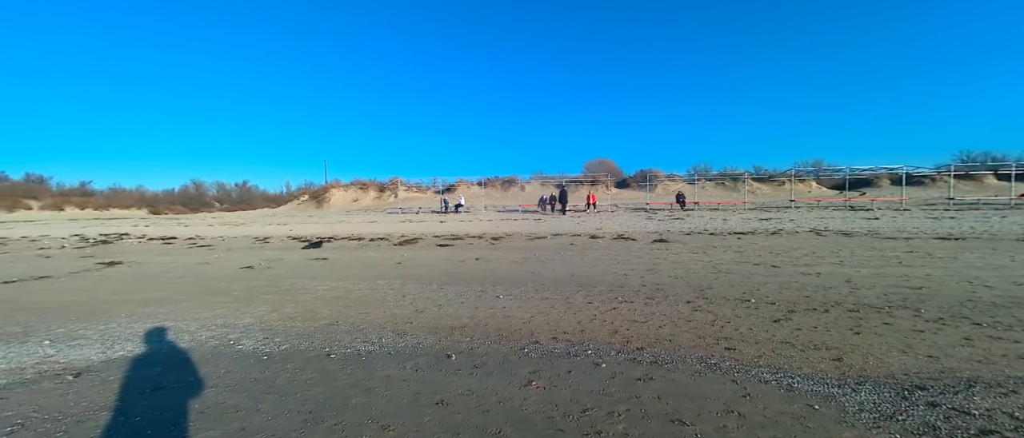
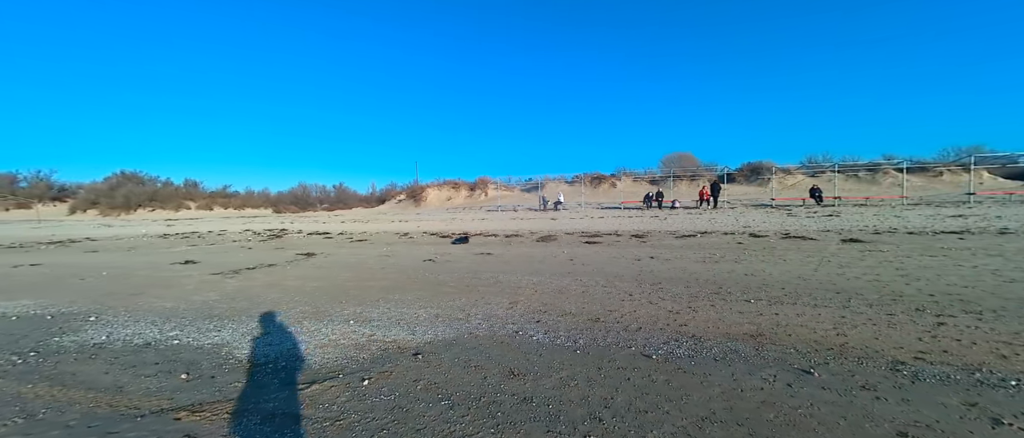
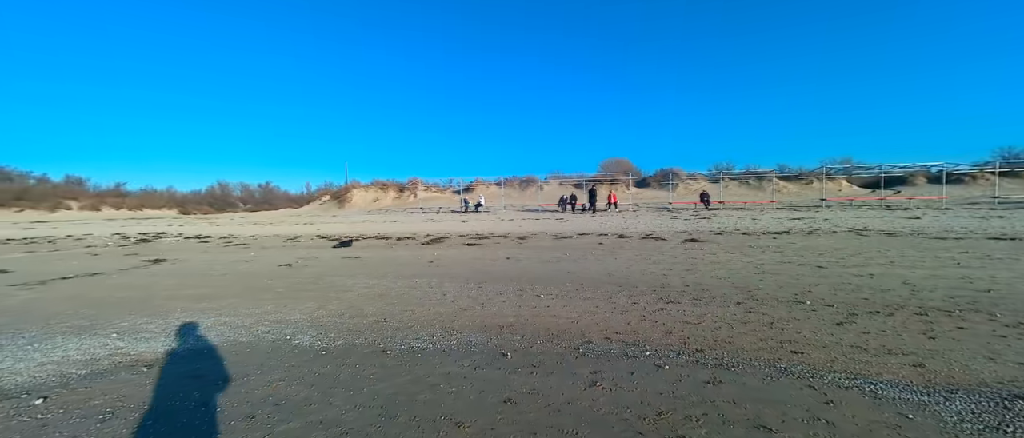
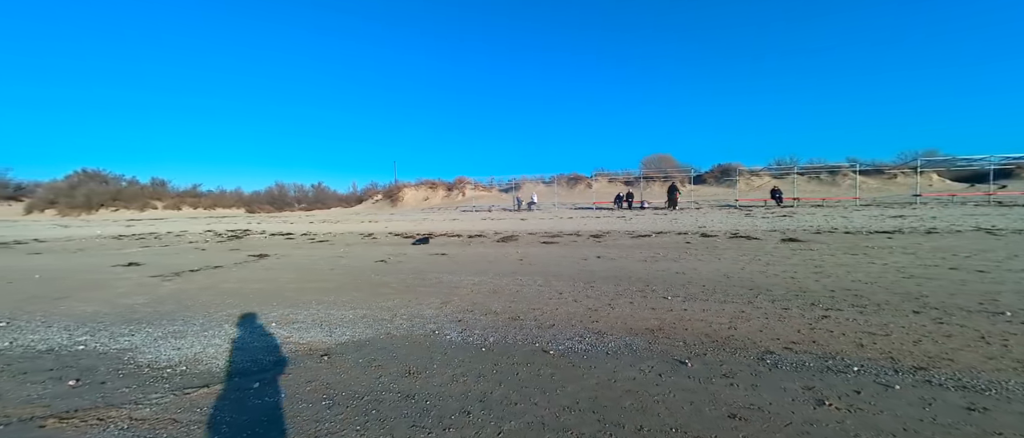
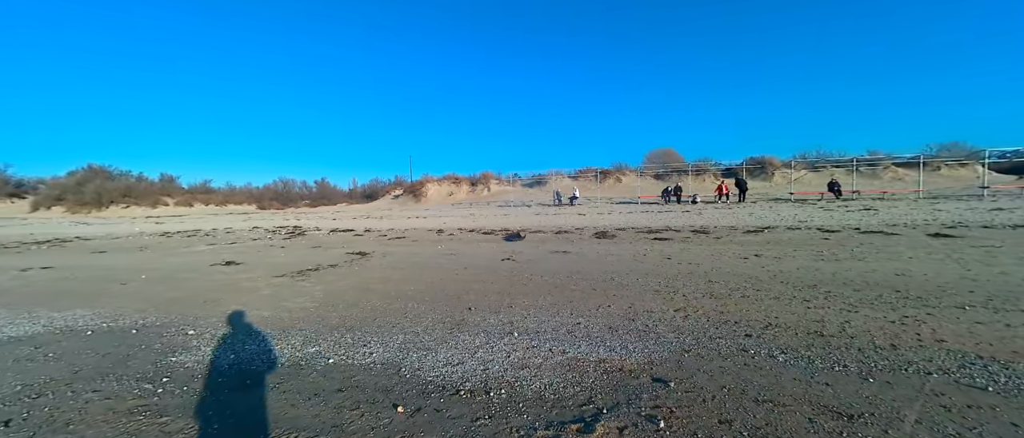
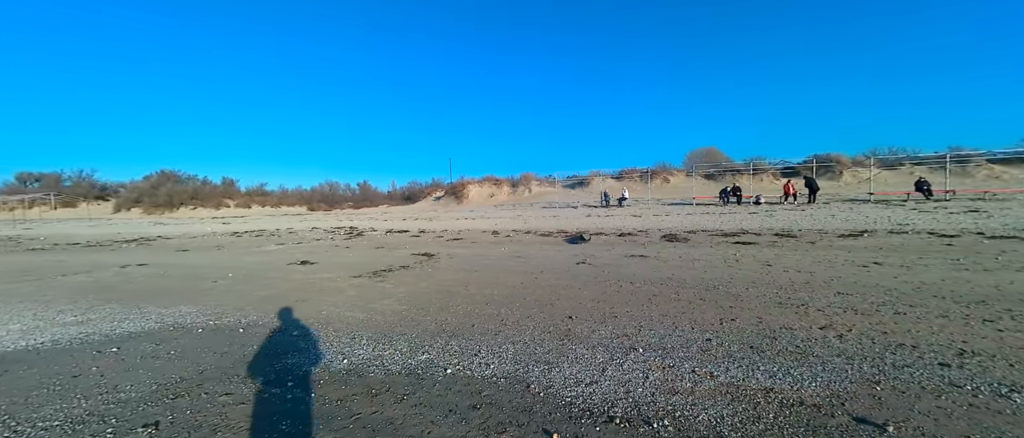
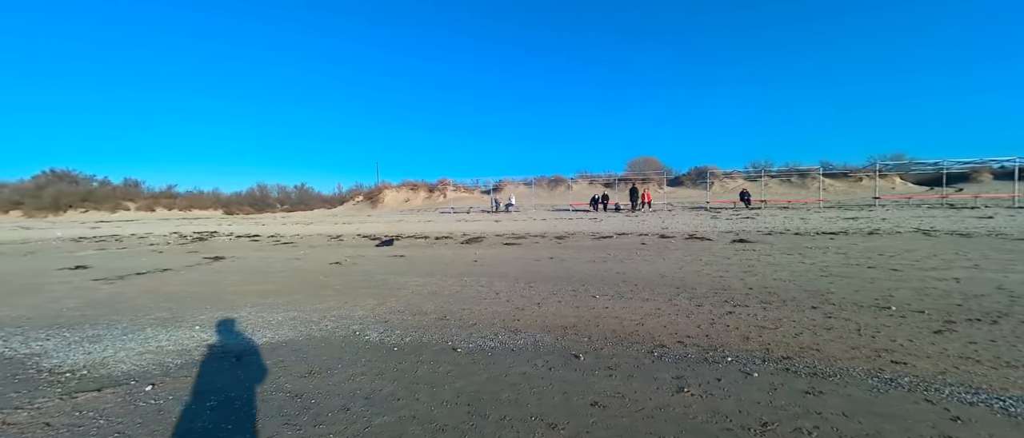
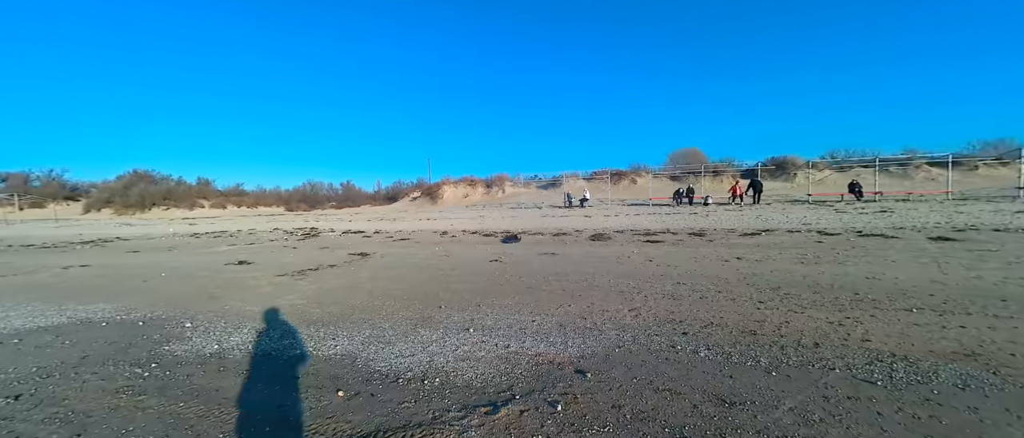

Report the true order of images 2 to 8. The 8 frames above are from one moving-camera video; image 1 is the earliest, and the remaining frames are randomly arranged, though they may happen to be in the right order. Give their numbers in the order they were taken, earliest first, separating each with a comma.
3, 7, 4, 2, 8, 5, 6
